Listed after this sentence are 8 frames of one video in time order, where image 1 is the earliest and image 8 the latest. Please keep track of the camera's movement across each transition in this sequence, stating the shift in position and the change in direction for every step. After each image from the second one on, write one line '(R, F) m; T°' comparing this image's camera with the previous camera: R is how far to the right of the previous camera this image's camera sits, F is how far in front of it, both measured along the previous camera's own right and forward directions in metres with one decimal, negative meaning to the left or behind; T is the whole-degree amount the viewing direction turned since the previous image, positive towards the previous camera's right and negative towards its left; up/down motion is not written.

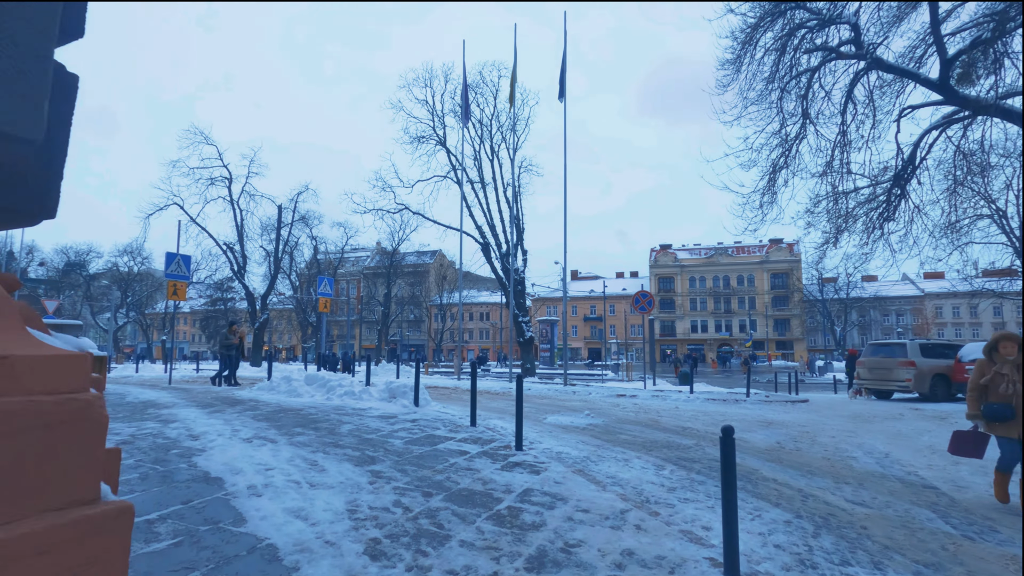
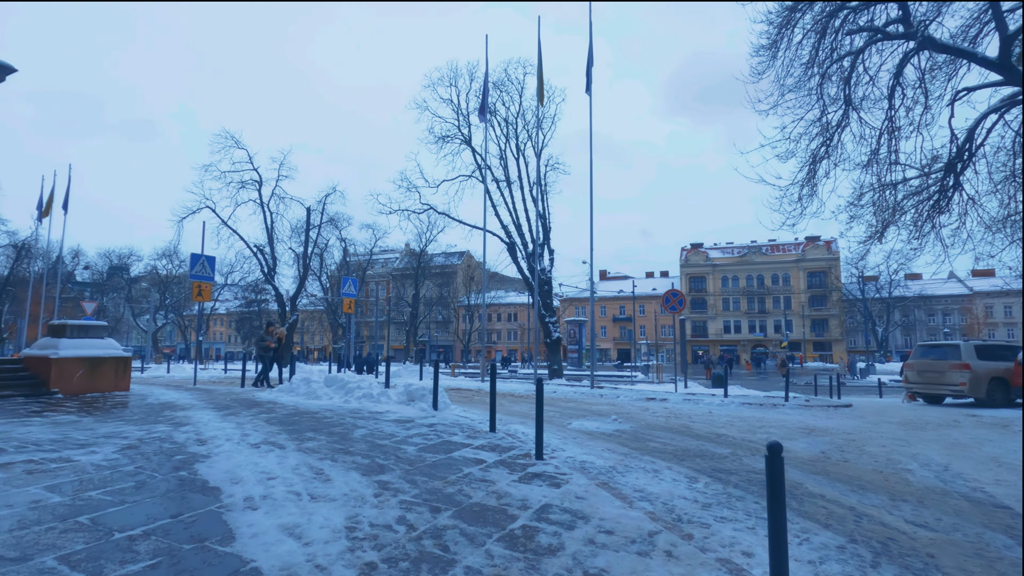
(+0.1, +0.4) m; -3°
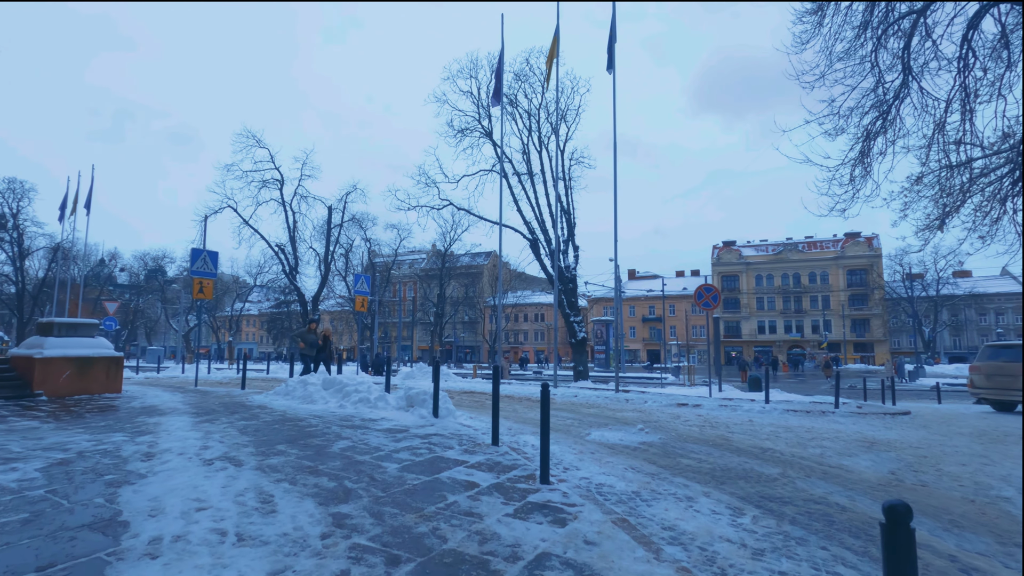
(+0.3, +1.1) m; -3°
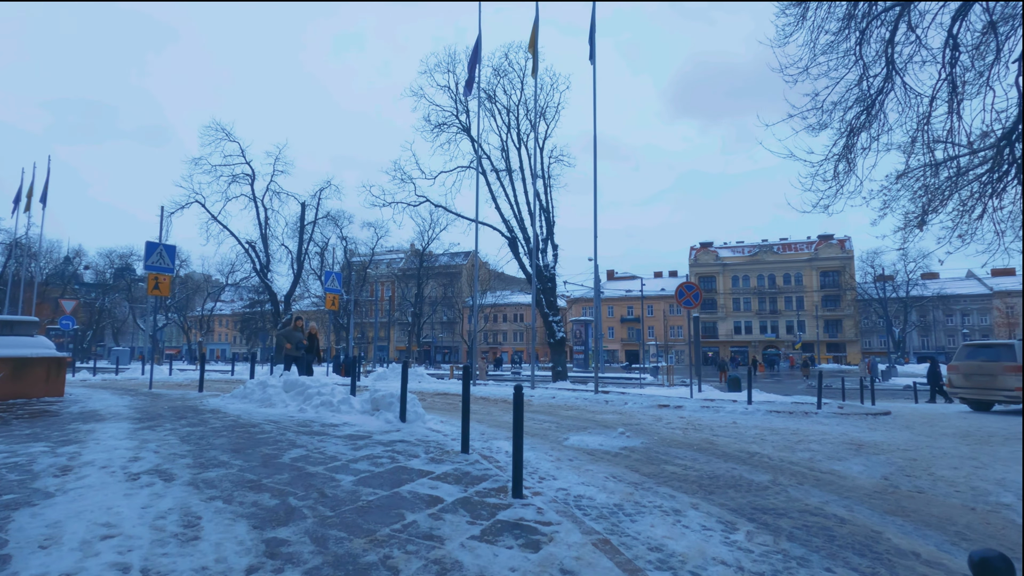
(+0.1, +0.5) m; +2°
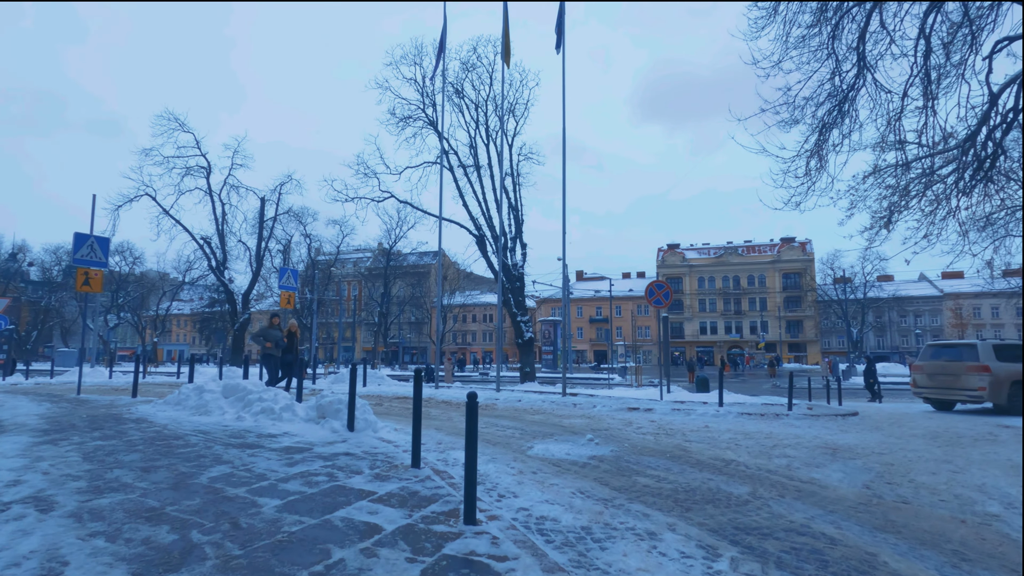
(+0.1, +0.6) m; +3°
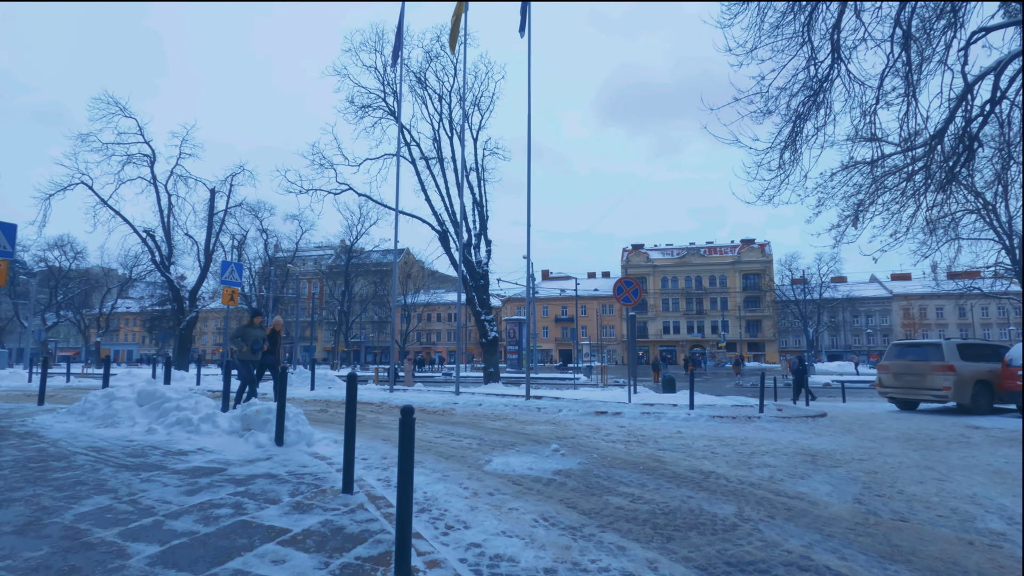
(+0.1, +0.8) m; +4°
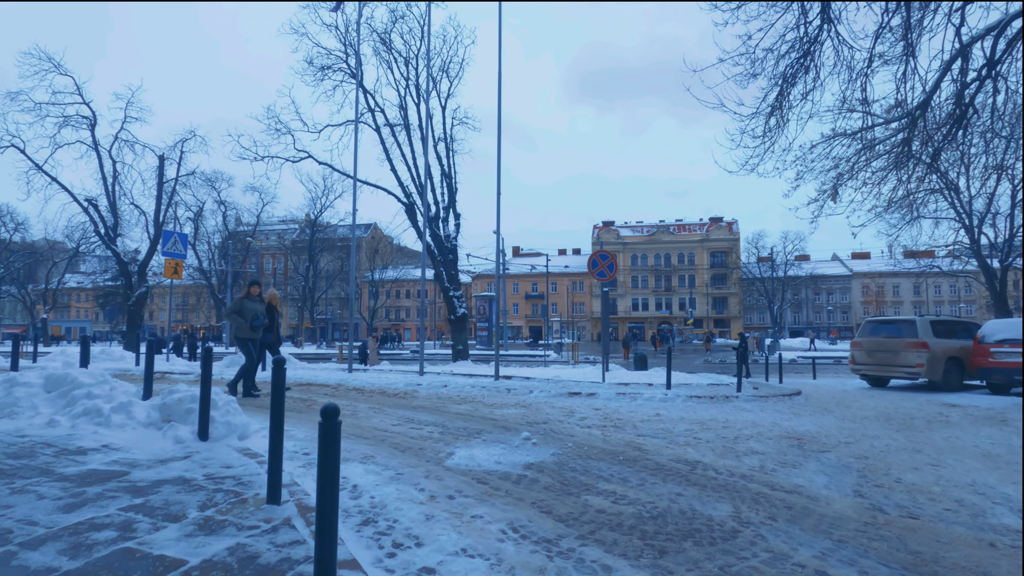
(0.0, +0.8) m; +3°
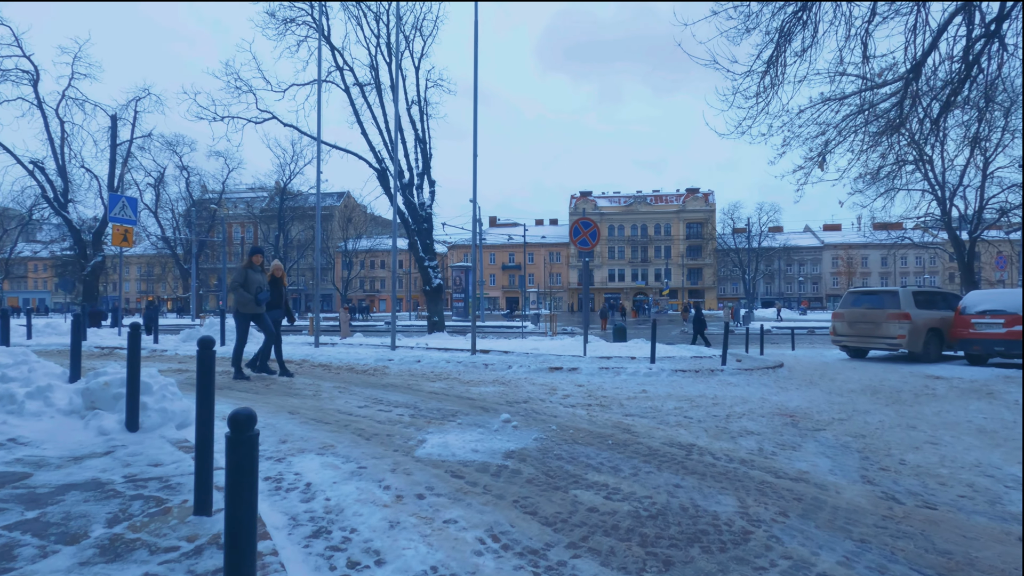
(0.0, +0.6) m; +3°
